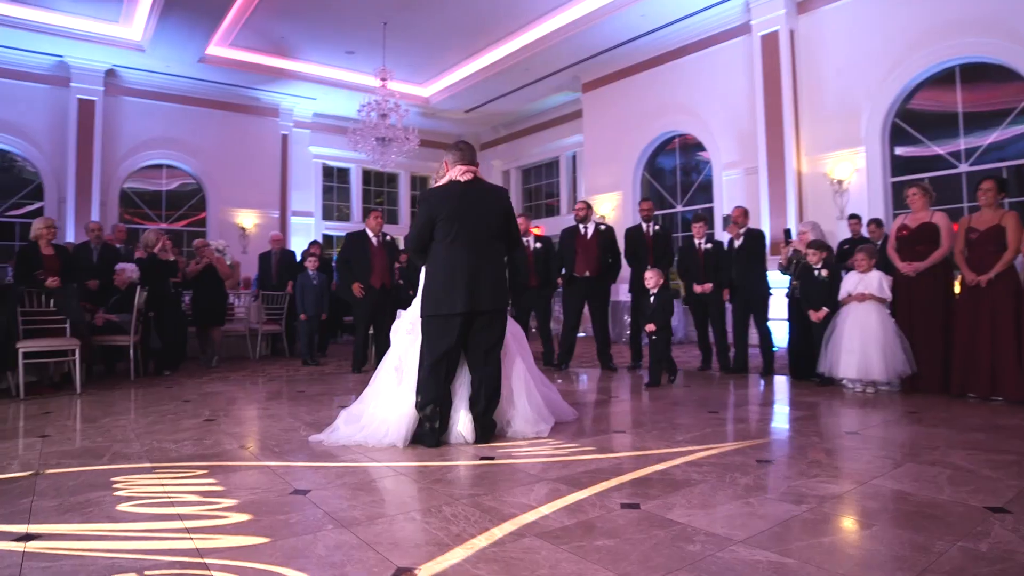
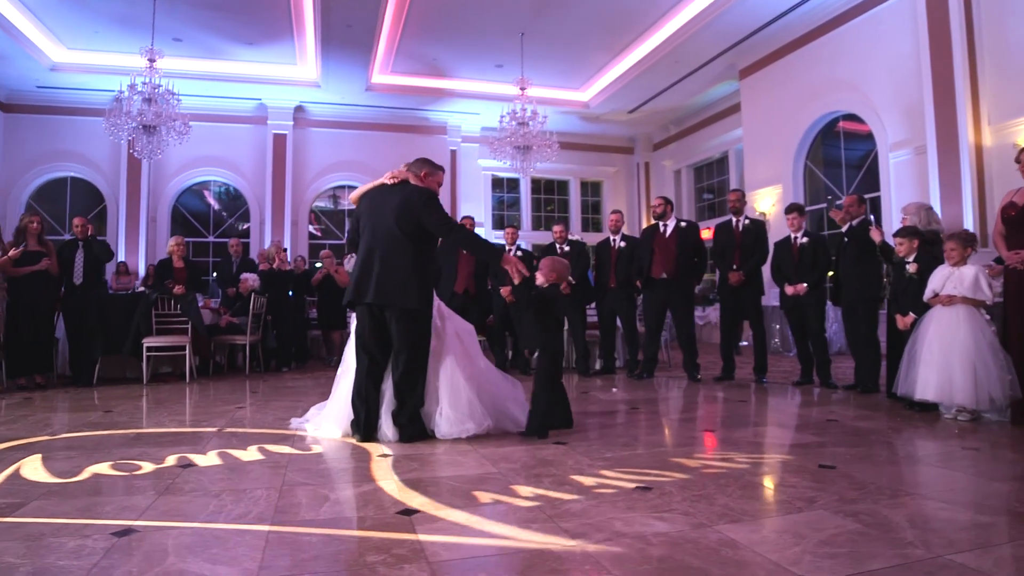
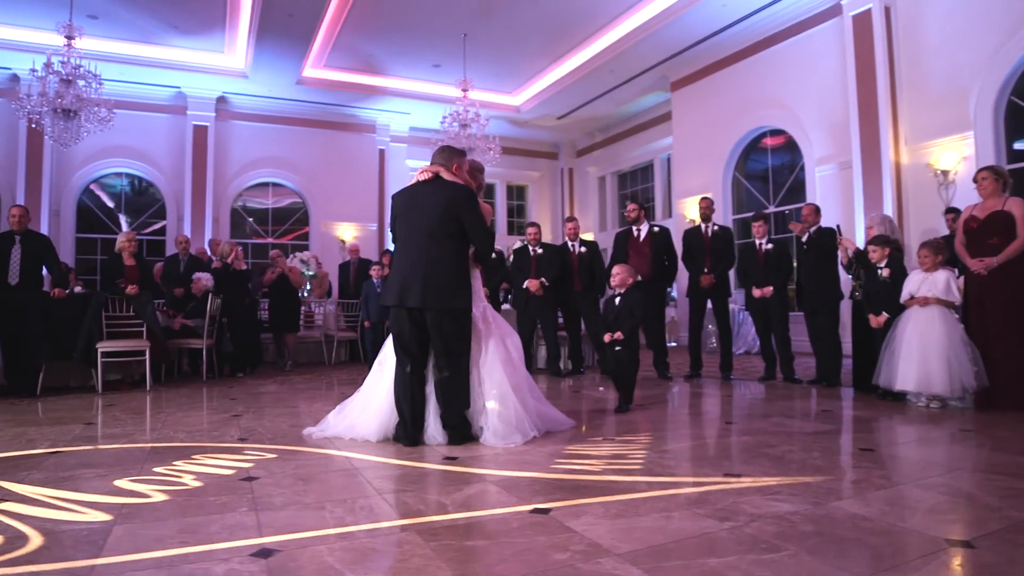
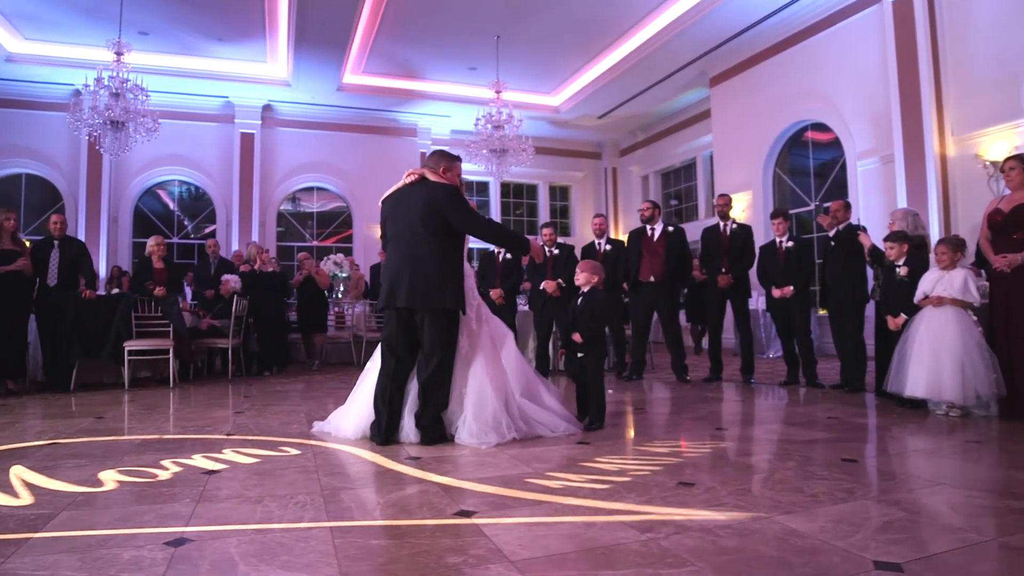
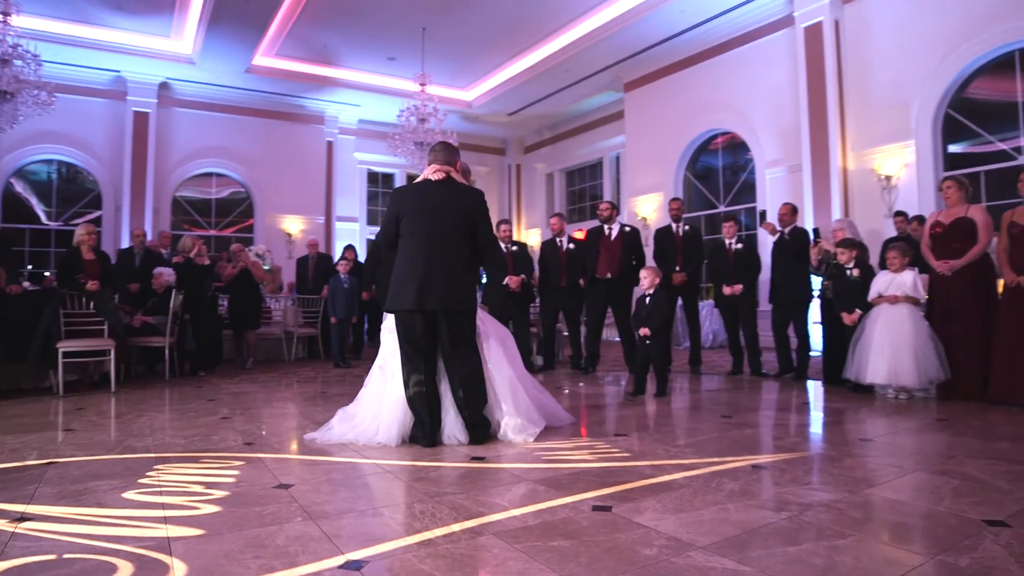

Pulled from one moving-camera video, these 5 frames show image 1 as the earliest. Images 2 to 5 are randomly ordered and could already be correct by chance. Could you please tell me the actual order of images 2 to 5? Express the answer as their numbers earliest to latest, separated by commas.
5, 3, 4, 2
